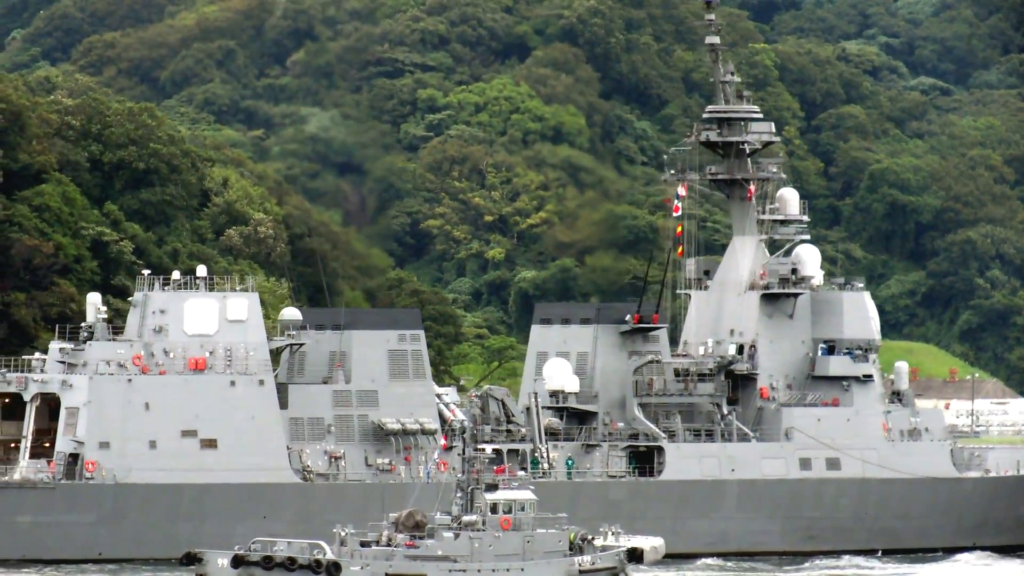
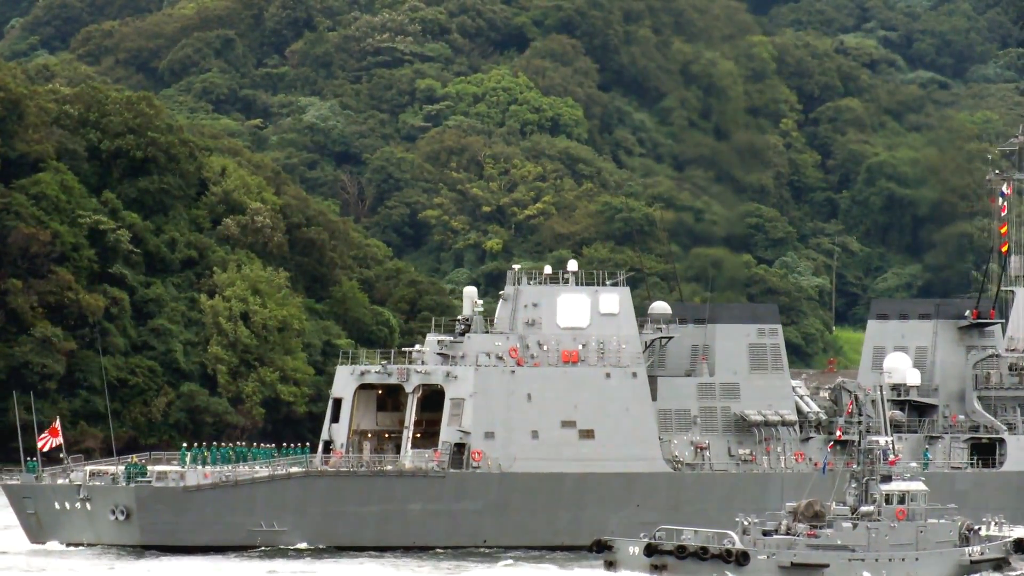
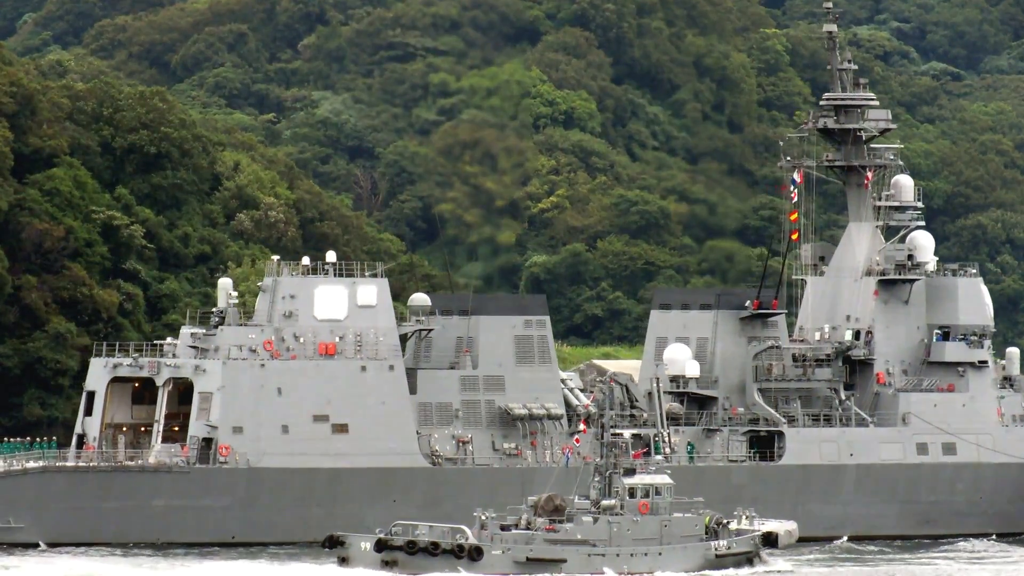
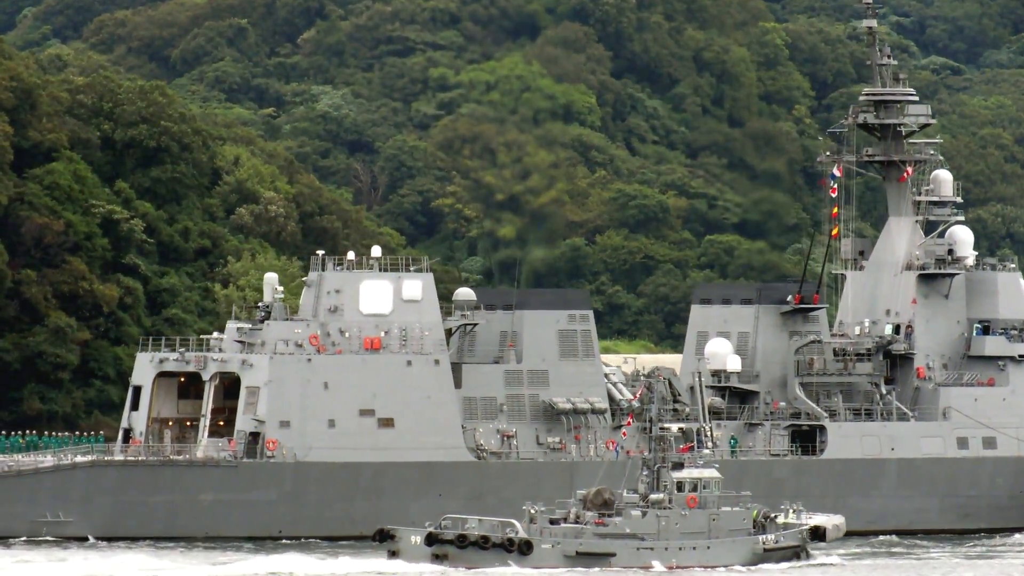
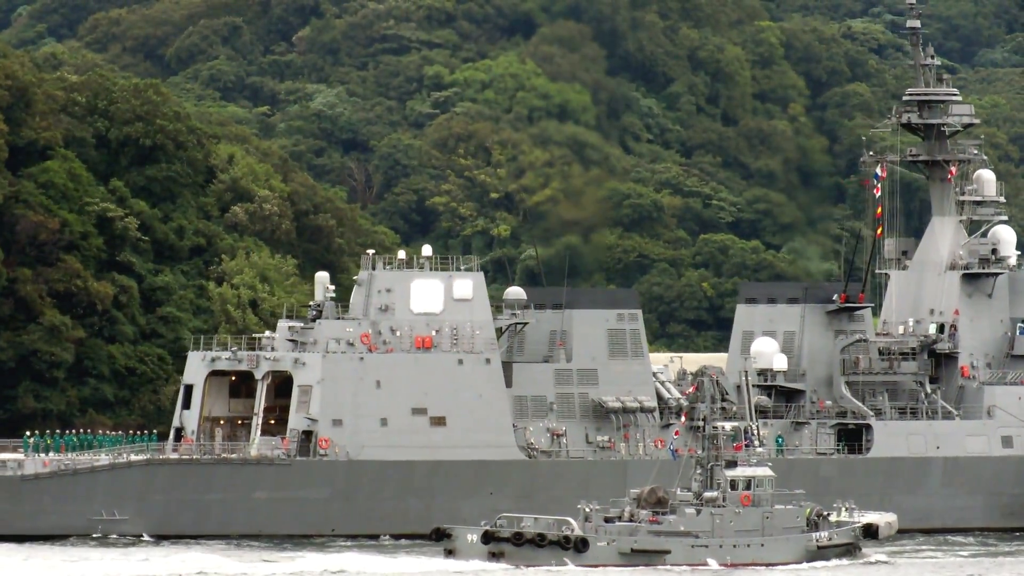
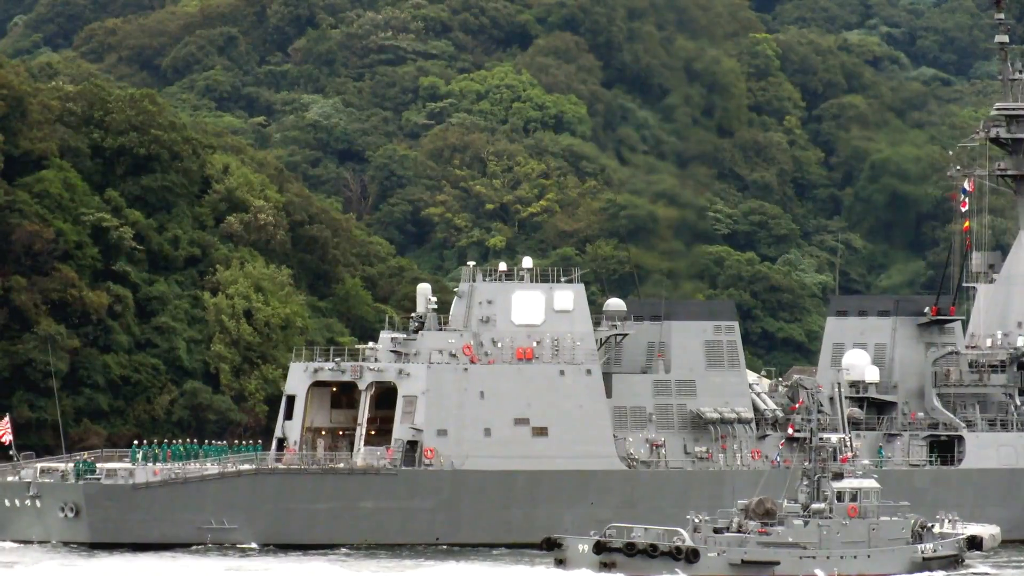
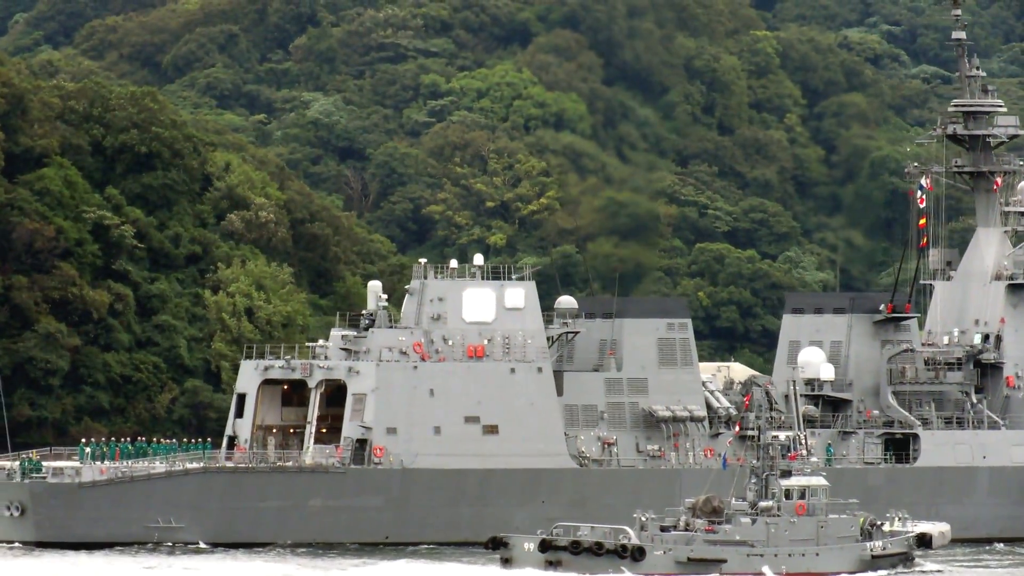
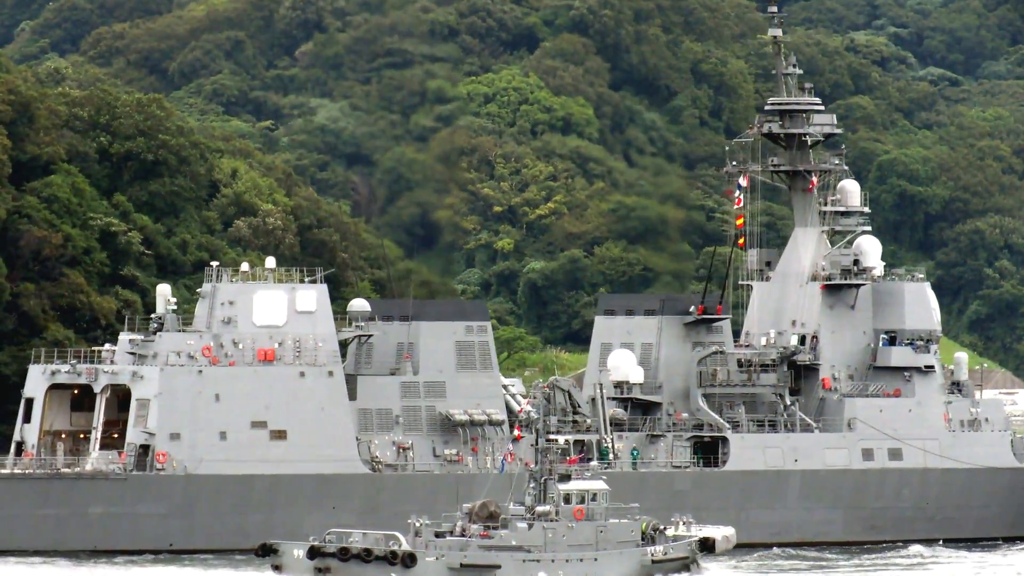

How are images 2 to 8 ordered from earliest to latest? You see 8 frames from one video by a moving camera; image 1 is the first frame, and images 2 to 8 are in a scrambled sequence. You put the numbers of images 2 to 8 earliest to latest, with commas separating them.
8, 3, 4, 5, 7, 6, 2
